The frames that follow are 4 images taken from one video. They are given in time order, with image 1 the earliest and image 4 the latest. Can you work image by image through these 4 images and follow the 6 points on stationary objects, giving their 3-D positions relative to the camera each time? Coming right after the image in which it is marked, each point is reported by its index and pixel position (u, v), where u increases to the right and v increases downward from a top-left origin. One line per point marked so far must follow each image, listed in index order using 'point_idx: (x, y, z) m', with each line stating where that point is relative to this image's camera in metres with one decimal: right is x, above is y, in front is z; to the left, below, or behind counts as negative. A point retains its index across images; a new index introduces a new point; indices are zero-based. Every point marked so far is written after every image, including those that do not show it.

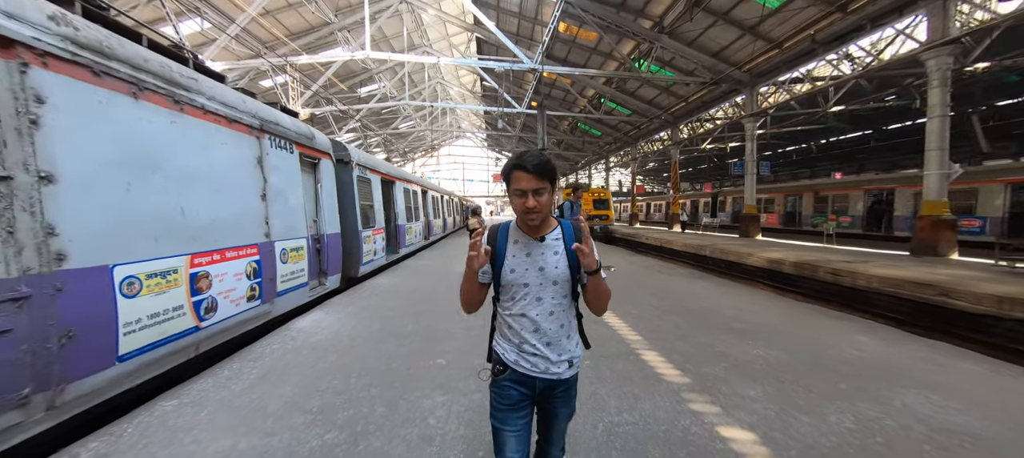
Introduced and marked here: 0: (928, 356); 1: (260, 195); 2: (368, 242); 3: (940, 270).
0: (+4.0, -1.3, +3.0) m
1: (-2.8, +0.4, +3.4) m
2: (-2.9, -0.3, +6.4) m
3: (+9.0, -0.9, +6.5) m
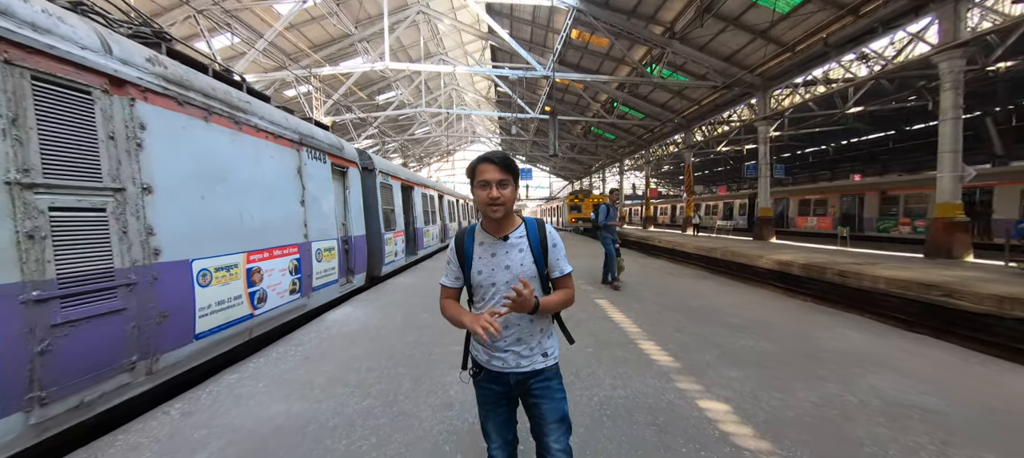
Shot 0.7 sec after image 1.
0: (+4.1, -1.3, +3.2) m
1: (-2.7, +0.3, +3.9) m
2: (-2.7, -0.3, +6.8) m
3: (+9.2, -1.0, +6.5) m
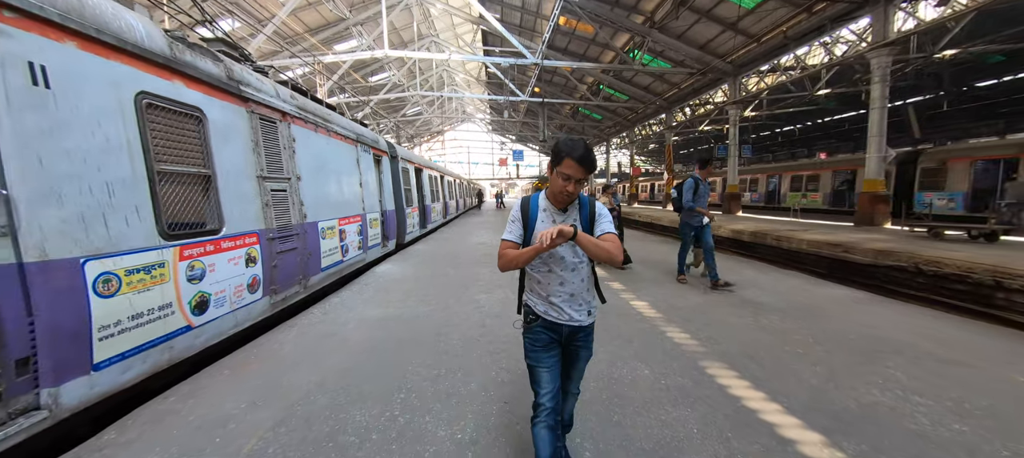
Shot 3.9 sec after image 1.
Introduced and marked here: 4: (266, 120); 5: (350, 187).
0: (+4.2, -0.8, +4.9) m
1: (-2.6, +0.8, +5.3) m
2: (-2.8, +0.3, +8.3) m
3: (+9.2, -0.2, +8.3) m
4: (-2.5, +1.1, +3.2) m
5: (-2.6, +0.7, +4.9) m
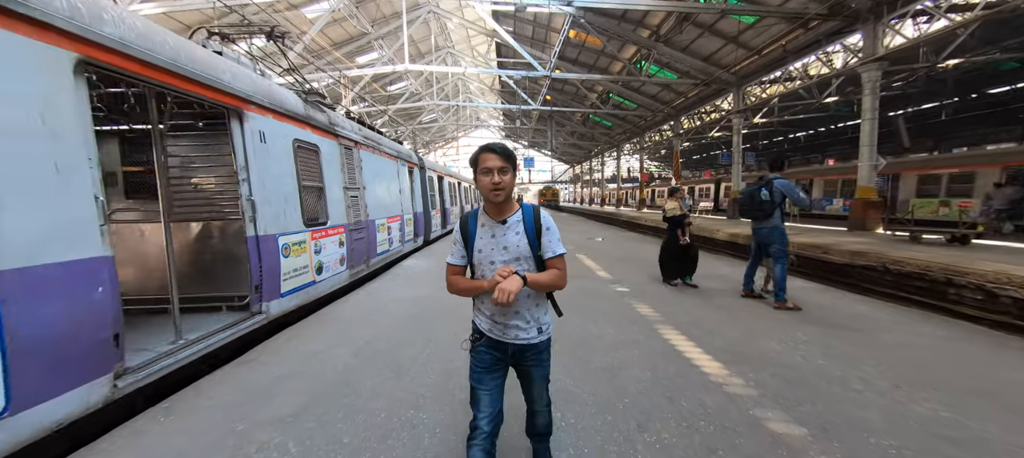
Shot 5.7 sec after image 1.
0: (+4.3, -0.8, +6.0) m
1: (-2.5, +0.8, +6.7) m
2: (-2.5, +0.3, +9.7) m
3: (+9.4, -0.3, +9.3) m
4: (-2.5, +1.2, +4.6) m
5: (-2.5, +0.7, +6.3) m
